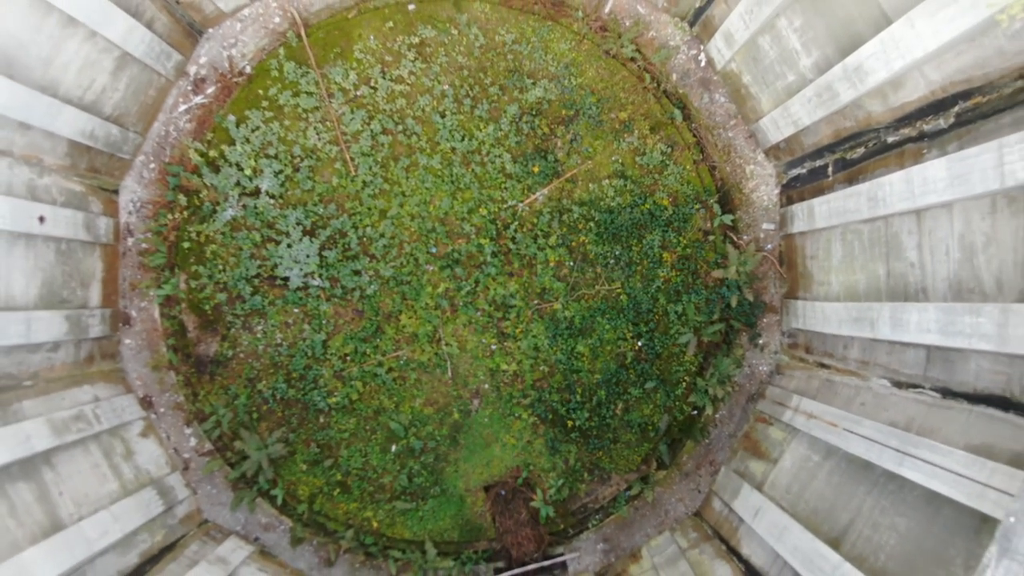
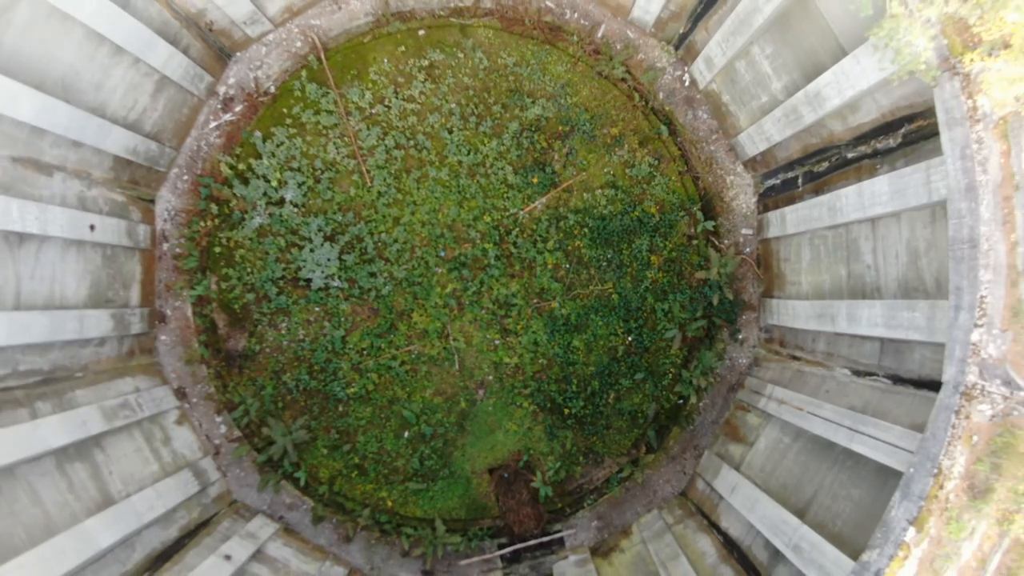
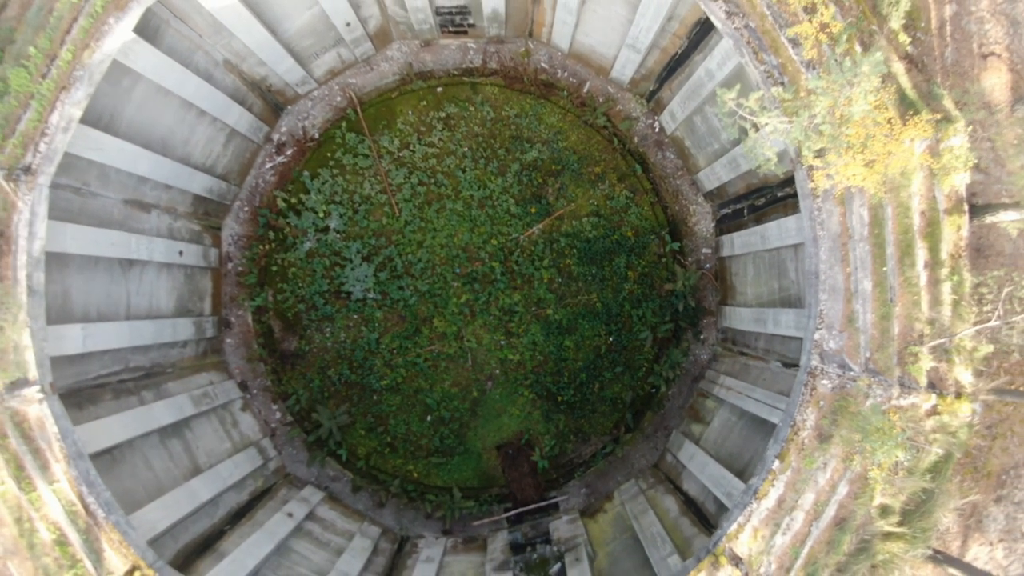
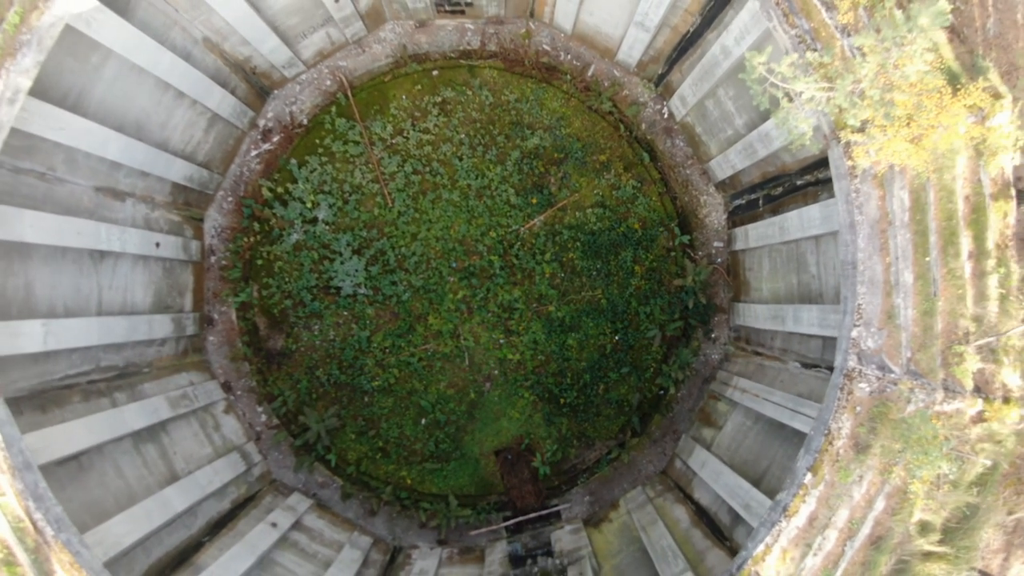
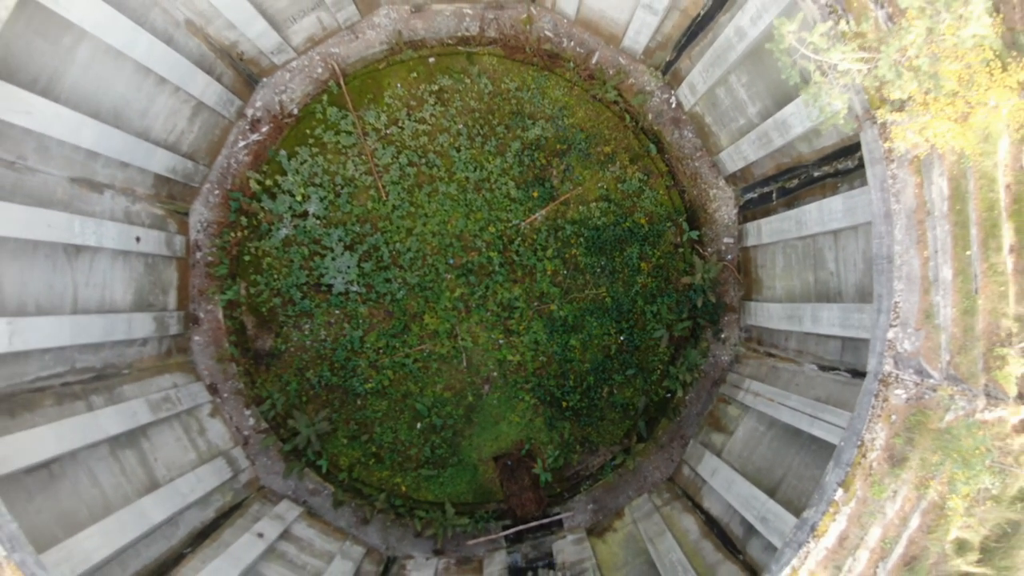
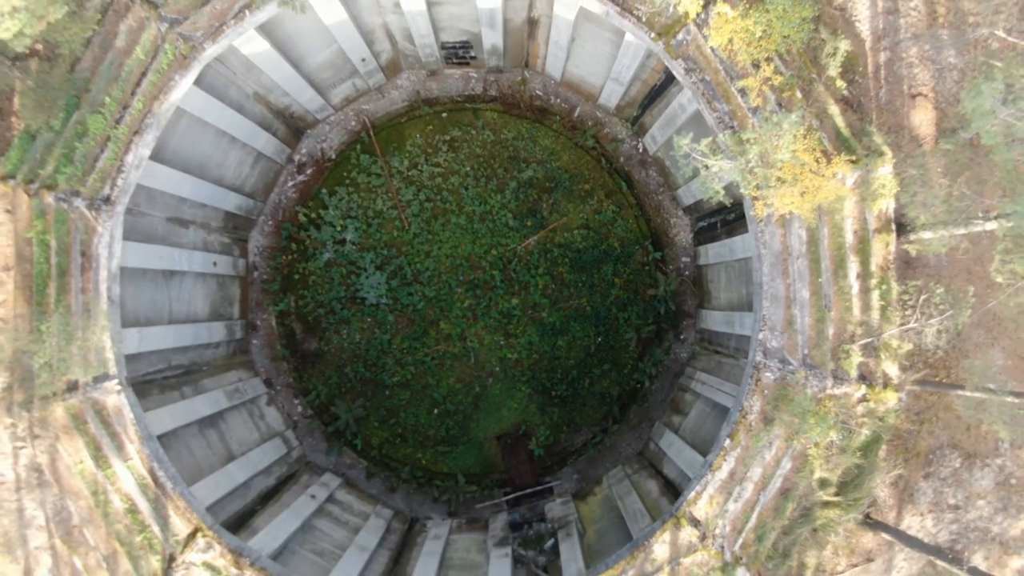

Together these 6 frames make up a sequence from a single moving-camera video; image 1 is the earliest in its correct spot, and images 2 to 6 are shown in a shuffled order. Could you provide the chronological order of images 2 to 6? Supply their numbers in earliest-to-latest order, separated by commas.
2, 5, 4, 3, 6
